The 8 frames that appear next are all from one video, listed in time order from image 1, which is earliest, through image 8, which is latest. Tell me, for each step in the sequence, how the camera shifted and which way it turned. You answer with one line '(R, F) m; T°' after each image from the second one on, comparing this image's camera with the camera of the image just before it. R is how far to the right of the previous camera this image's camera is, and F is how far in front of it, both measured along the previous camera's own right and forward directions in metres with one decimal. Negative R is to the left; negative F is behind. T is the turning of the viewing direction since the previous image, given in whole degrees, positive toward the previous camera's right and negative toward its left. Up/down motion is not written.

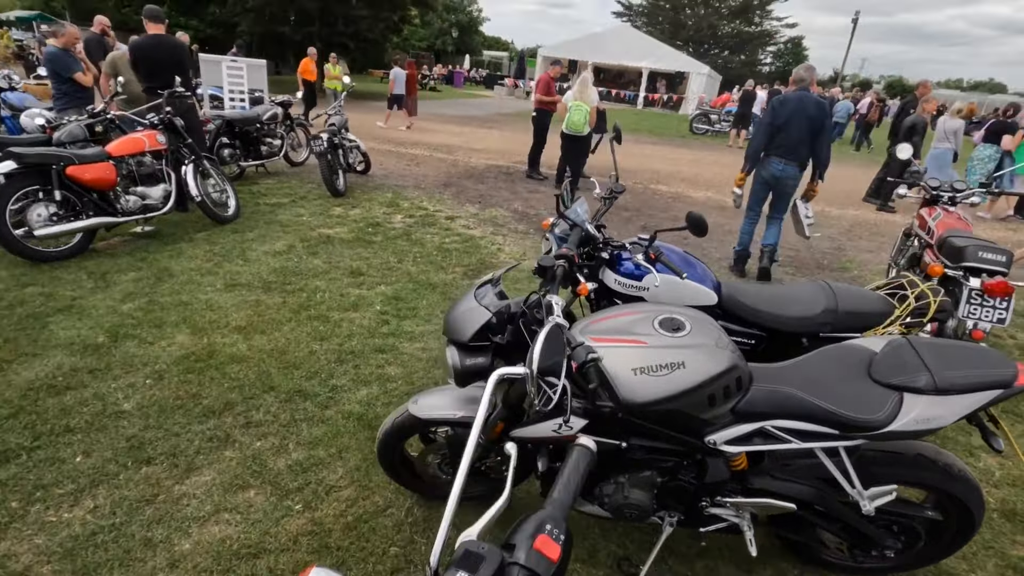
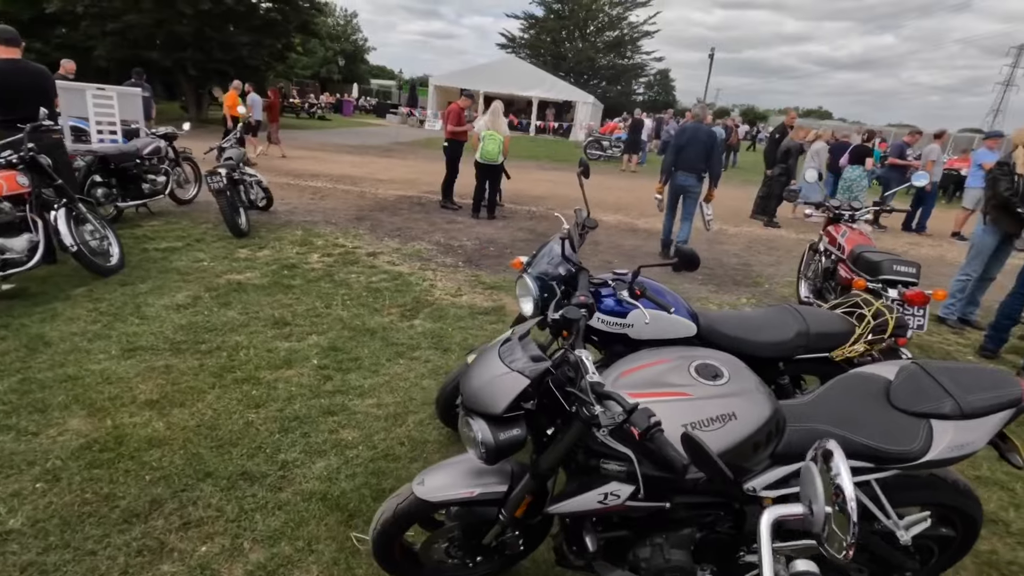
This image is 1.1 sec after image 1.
(-0.4, +0.2) m; +11°
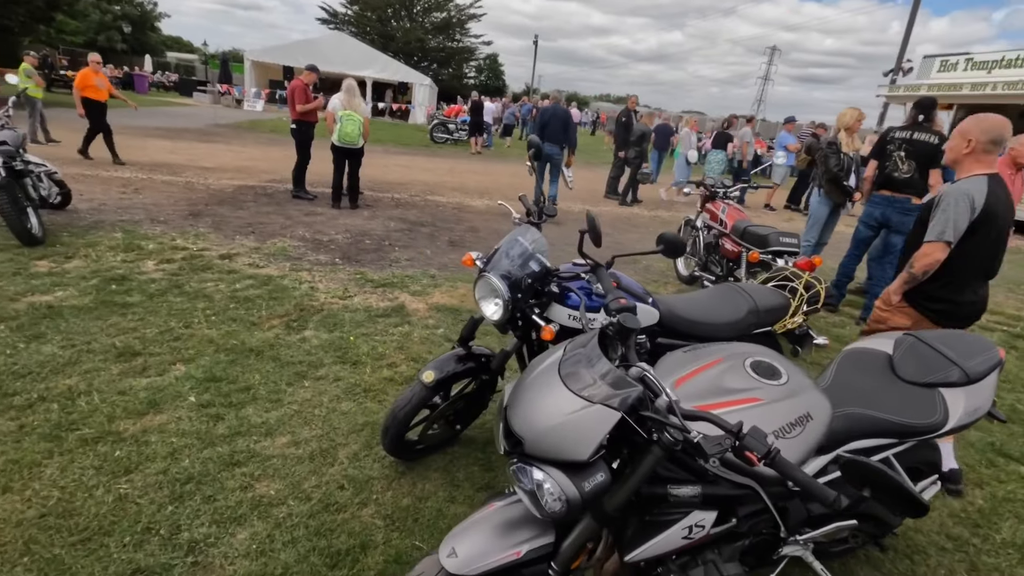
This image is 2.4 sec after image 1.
(-0.5, +0.5) m; +17°
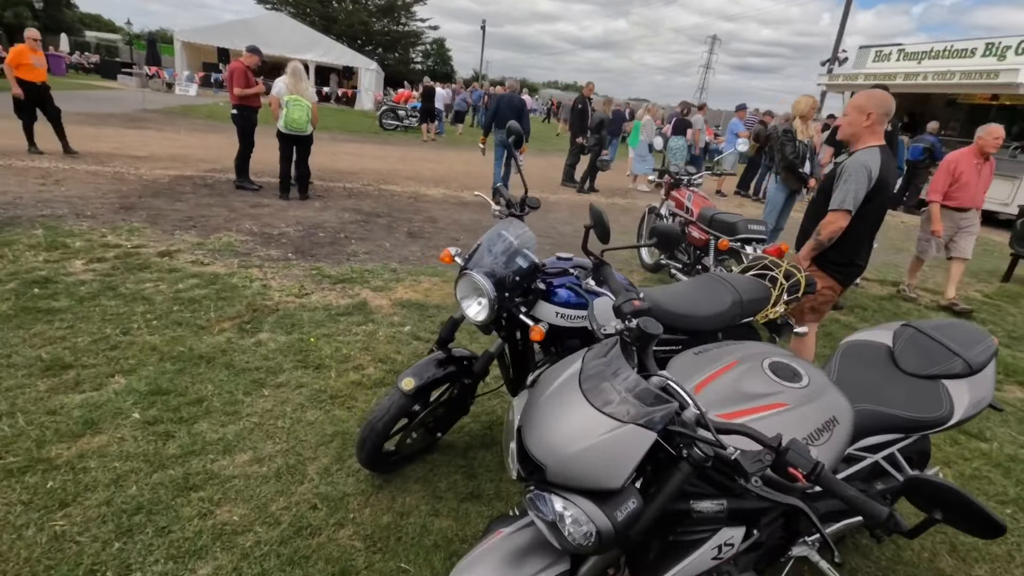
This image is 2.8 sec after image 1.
(-0.1, +0.2) m; +5°
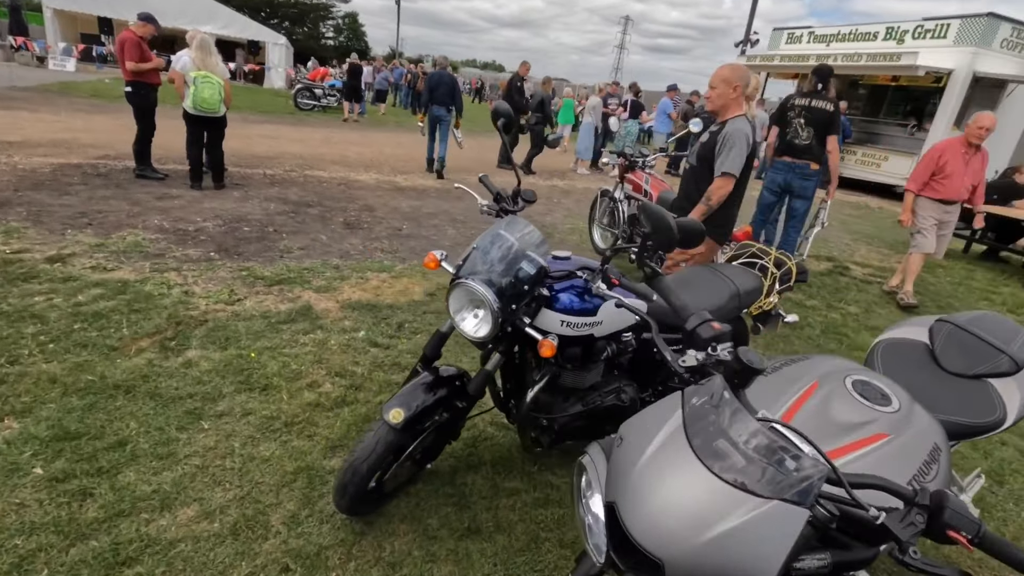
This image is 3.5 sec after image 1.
(-0.3, +0.3) m; +8°
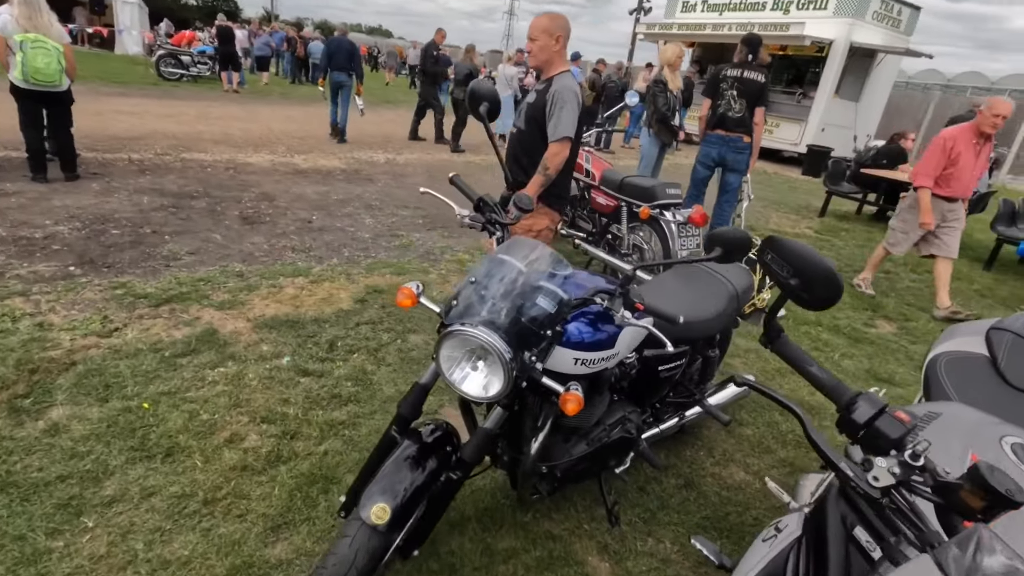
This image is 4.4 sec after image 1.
(-0.3, +0.5) m; +10°
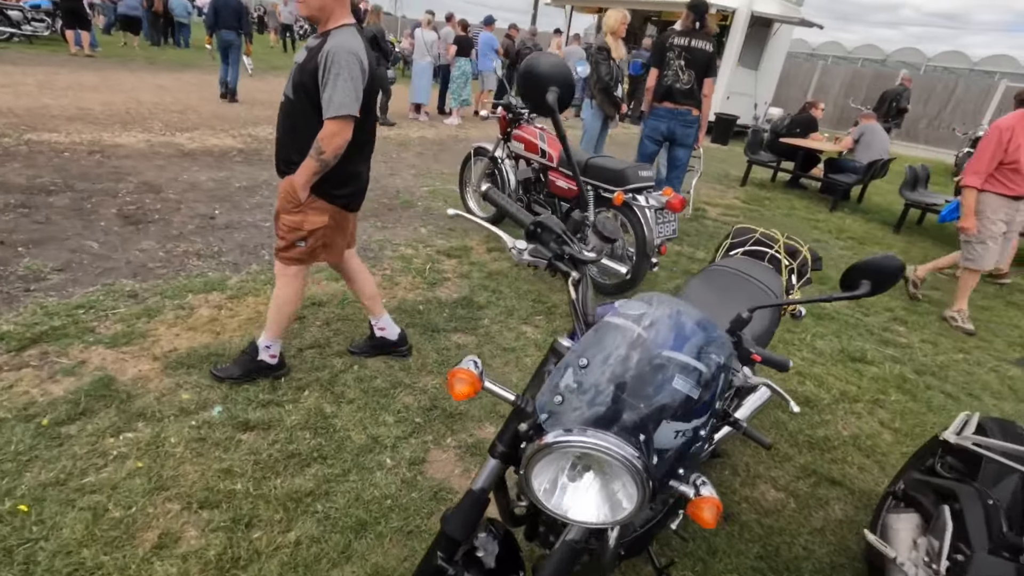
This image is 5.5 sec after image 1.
(-0.4, +0.5) m; +10°
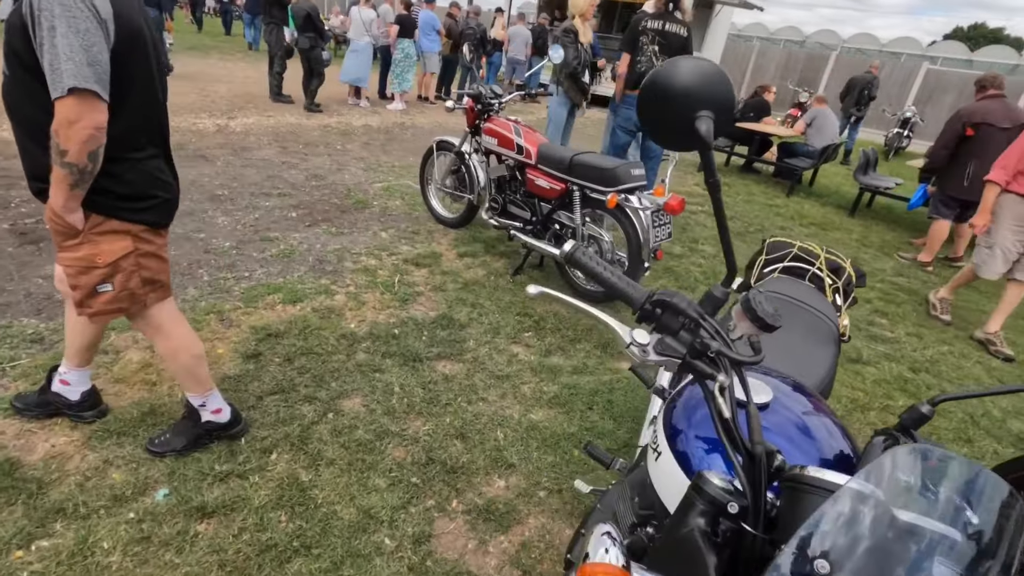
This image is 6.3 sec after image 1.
(-0.3, +0.4) m; +6°
